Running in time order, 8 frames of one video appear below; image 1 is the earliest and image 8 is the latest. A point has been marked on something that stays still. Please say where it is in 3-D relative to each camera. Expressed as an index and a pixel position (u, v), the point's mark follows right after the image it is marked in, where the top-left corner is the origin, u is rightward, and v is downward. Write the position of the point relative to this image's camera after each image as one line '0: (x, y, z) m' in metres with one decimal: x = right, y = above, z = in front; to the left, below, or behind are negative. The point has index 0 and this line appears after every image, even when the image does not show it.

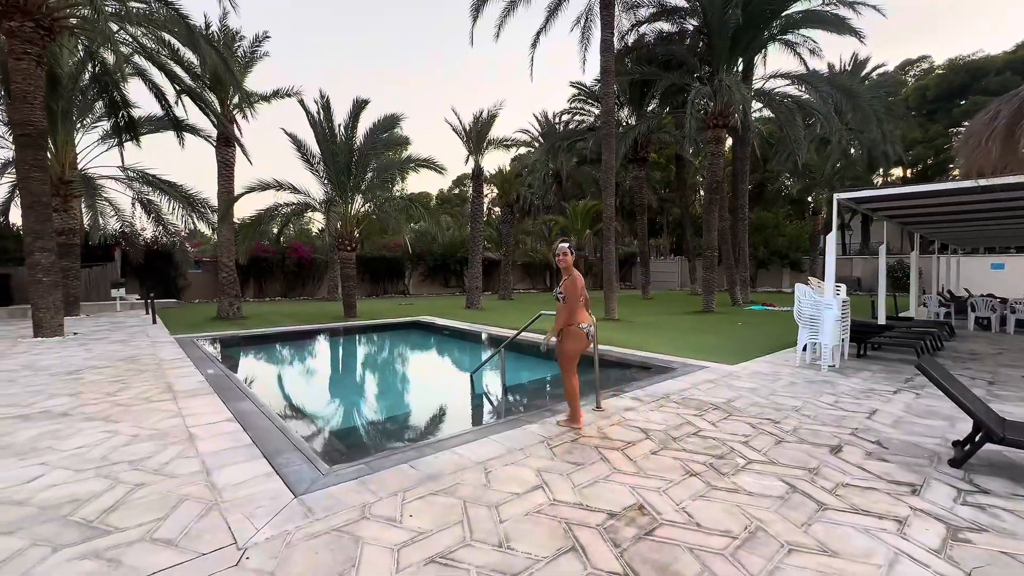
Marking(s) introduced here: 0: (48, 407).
0: (-4.4, -1.1, +4.2) m
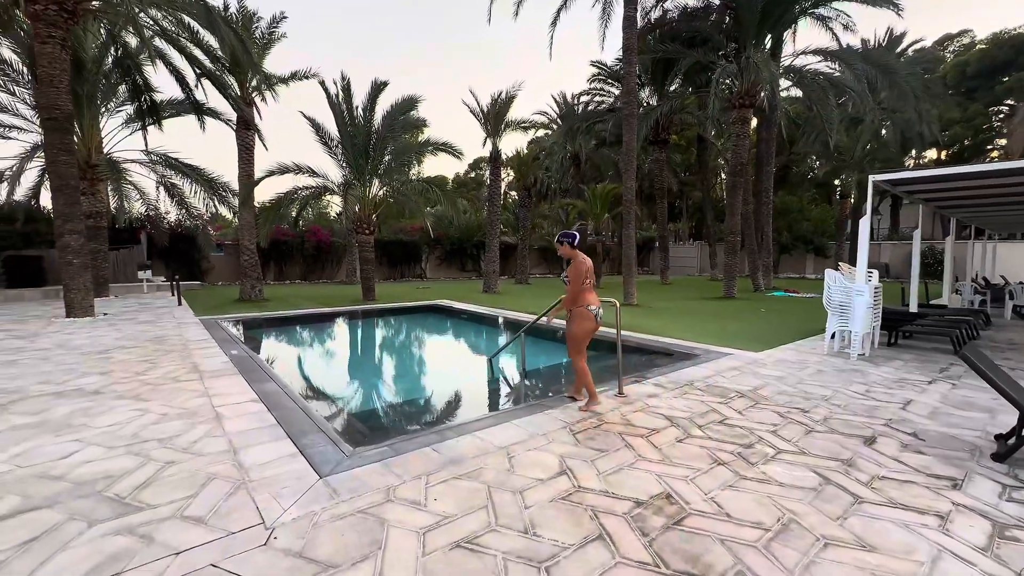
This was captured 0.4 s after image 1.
0: (-4.2, -0.9, +4.4) m
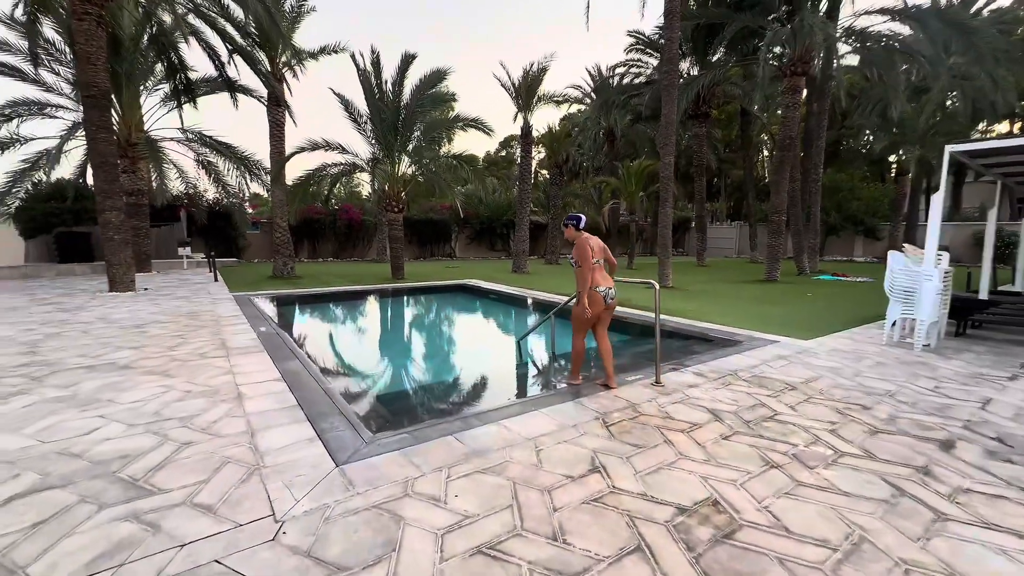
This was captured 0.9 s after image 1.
0: (-3.9, -0.7, +4.4) m
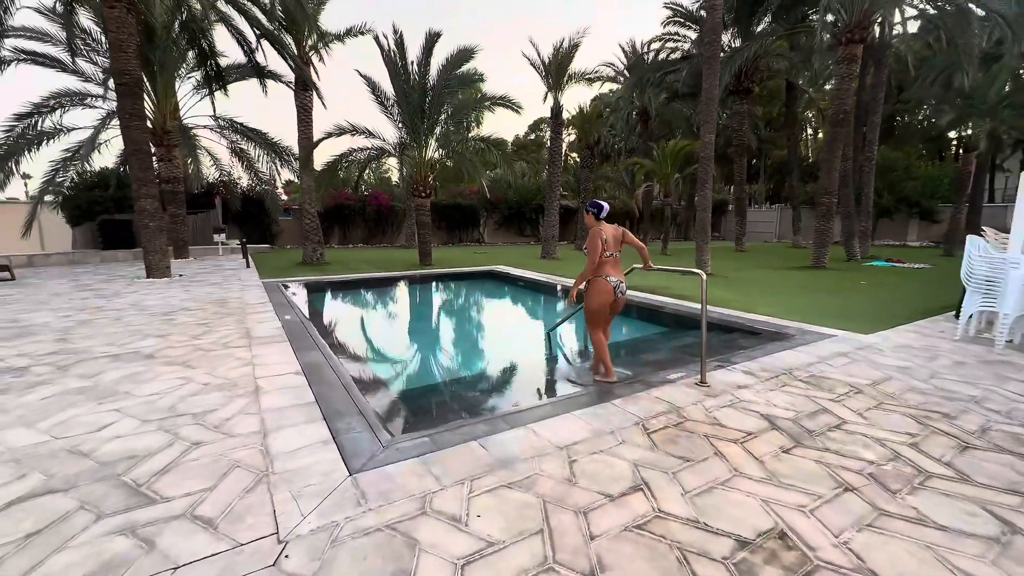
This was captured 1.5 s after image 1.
0: (-3.6, -0.6, +4.4) m
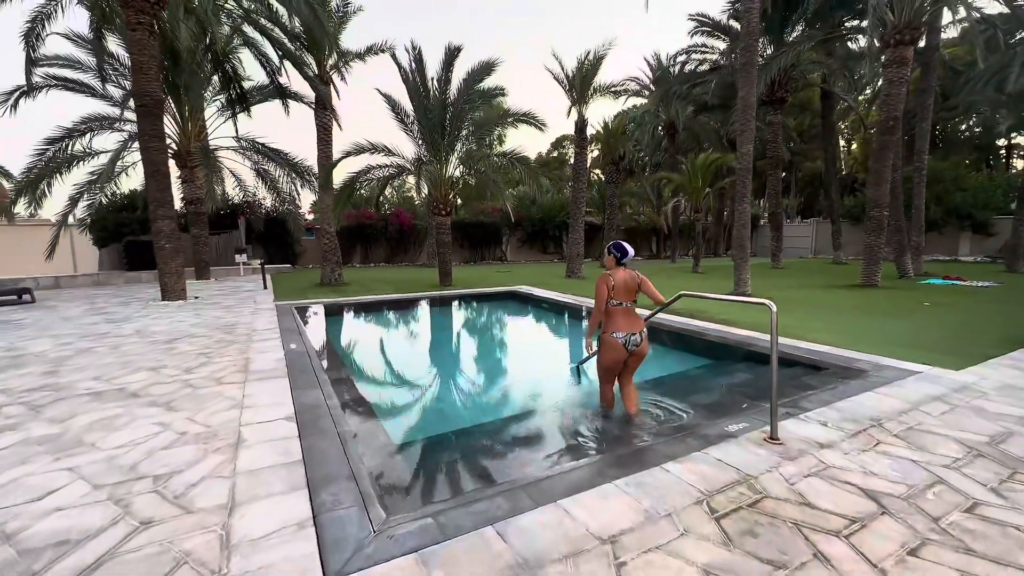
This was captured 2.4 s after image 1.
0: (-3.4, -0.8, +4.0) m
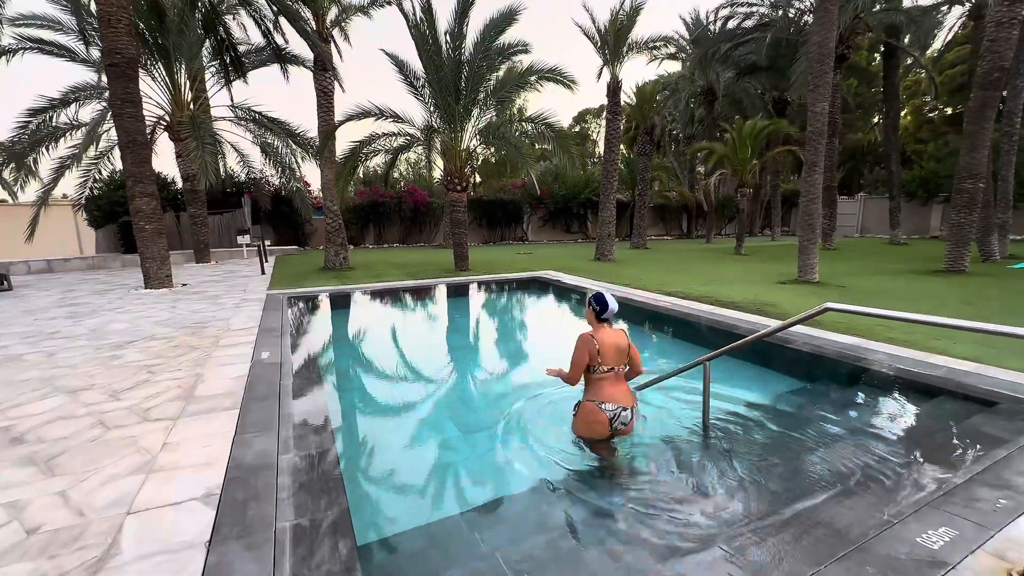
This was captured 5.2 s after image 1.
0: (-3.2, -0.8, +2.9) m
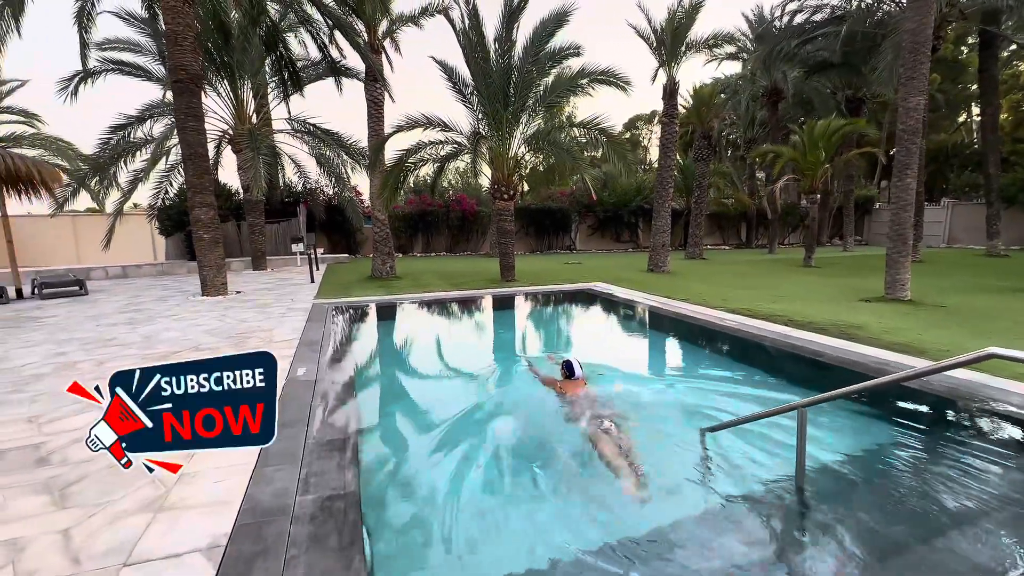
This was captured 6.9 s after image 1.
0: (-2.9, -0.9, +2.9) m
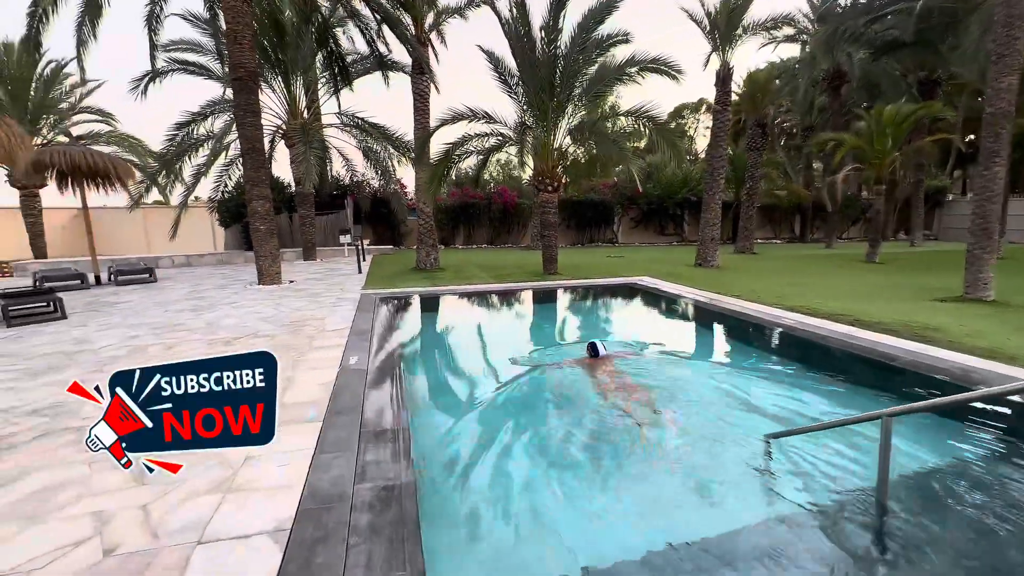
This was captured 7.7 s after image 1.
0: (-2.6, -0.8, +3.1) m
